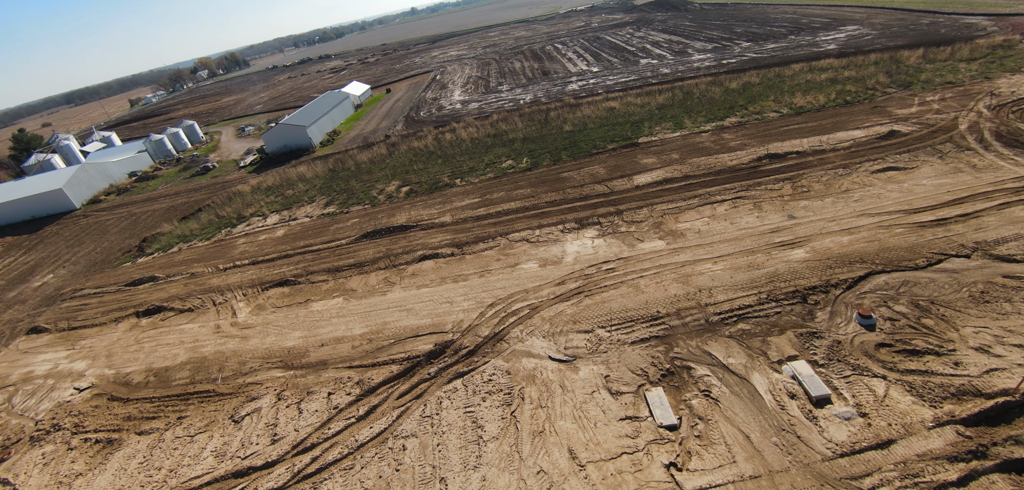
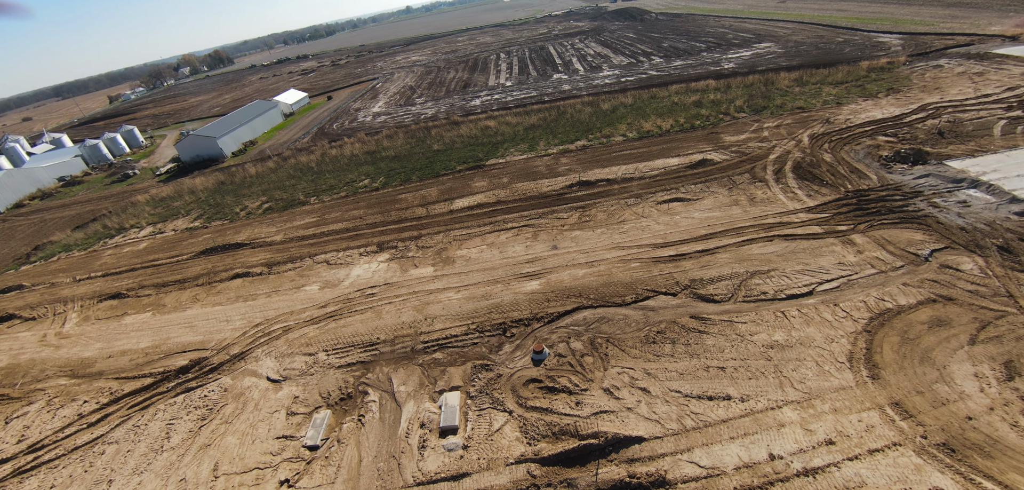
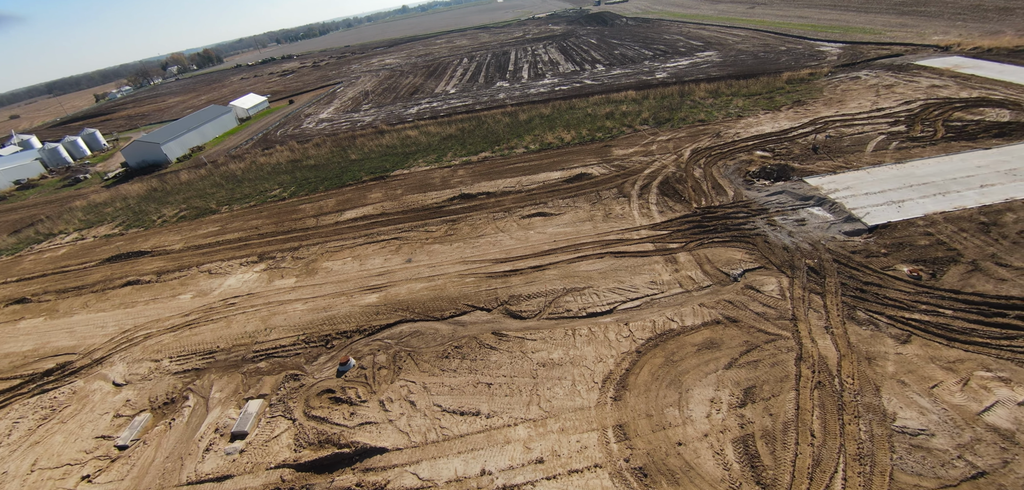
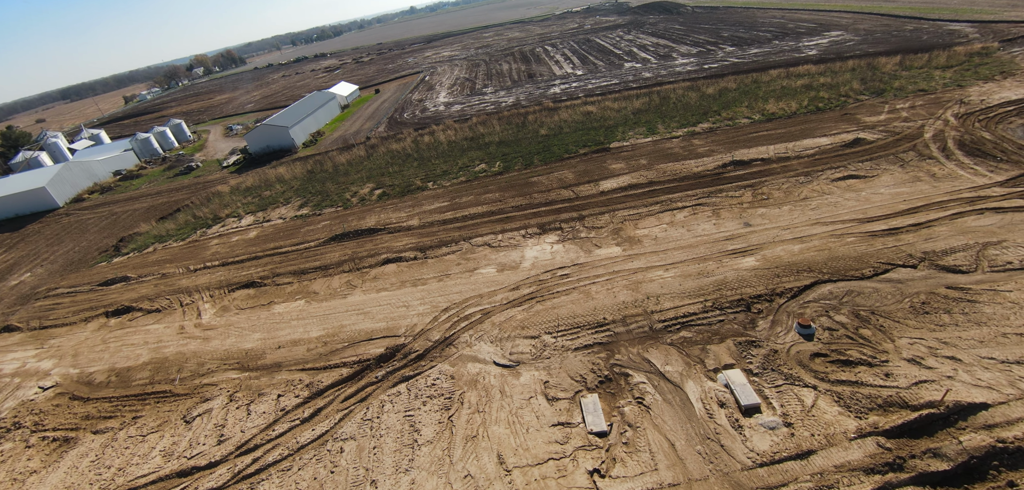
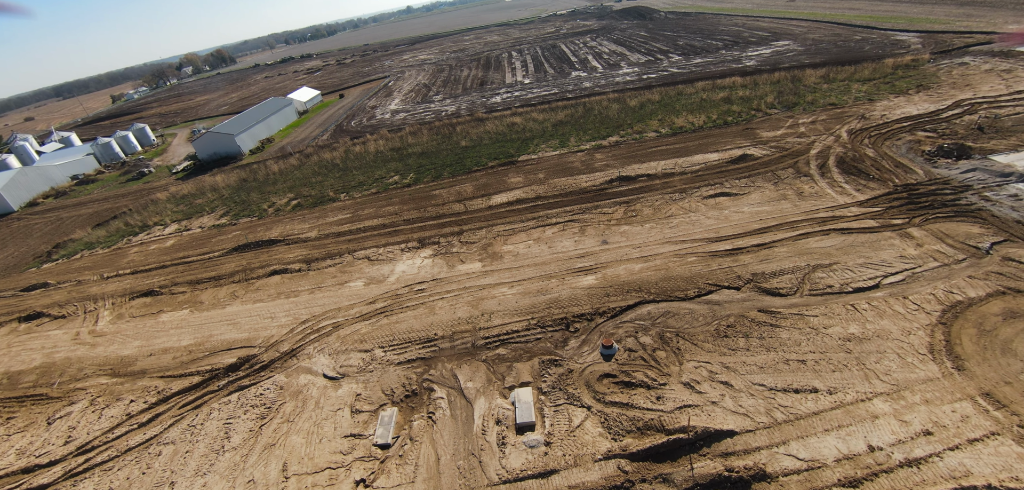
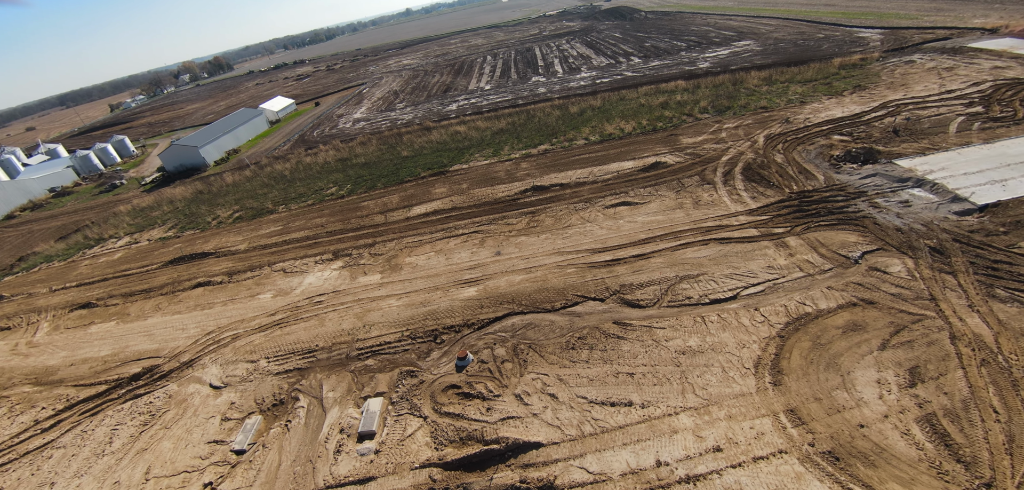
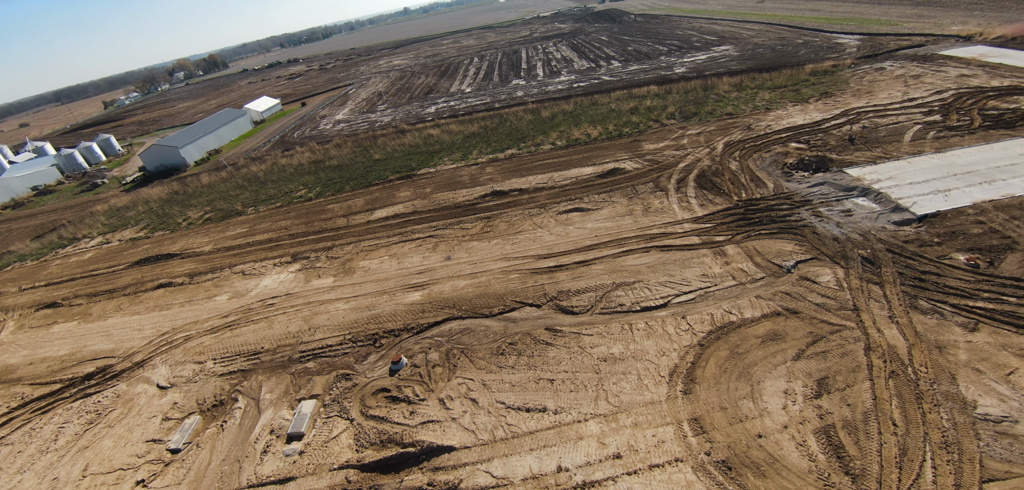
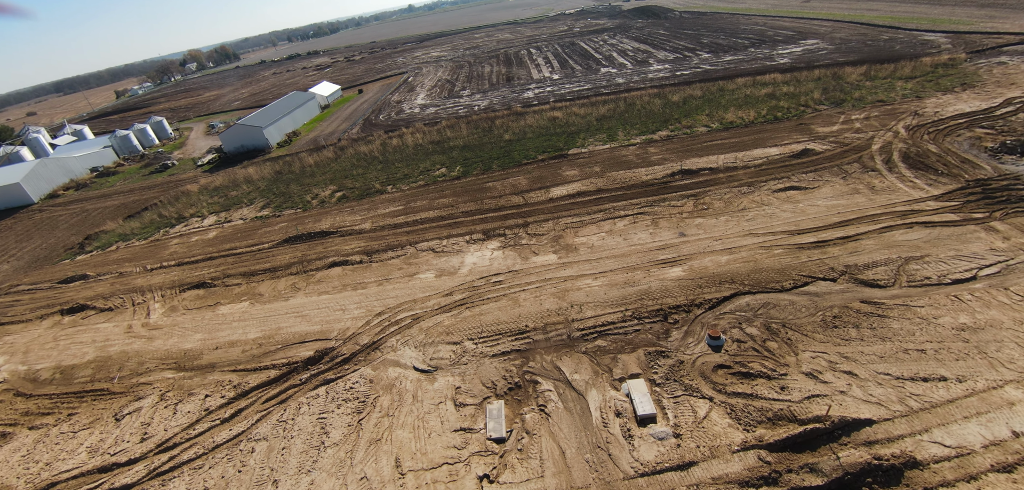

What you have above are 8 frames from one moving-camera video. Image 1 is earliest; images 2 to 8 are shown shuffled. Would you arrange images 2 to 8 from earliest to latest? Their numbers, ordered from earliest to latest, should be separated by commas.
4, 8, 5, 2, 6, 7, 3
